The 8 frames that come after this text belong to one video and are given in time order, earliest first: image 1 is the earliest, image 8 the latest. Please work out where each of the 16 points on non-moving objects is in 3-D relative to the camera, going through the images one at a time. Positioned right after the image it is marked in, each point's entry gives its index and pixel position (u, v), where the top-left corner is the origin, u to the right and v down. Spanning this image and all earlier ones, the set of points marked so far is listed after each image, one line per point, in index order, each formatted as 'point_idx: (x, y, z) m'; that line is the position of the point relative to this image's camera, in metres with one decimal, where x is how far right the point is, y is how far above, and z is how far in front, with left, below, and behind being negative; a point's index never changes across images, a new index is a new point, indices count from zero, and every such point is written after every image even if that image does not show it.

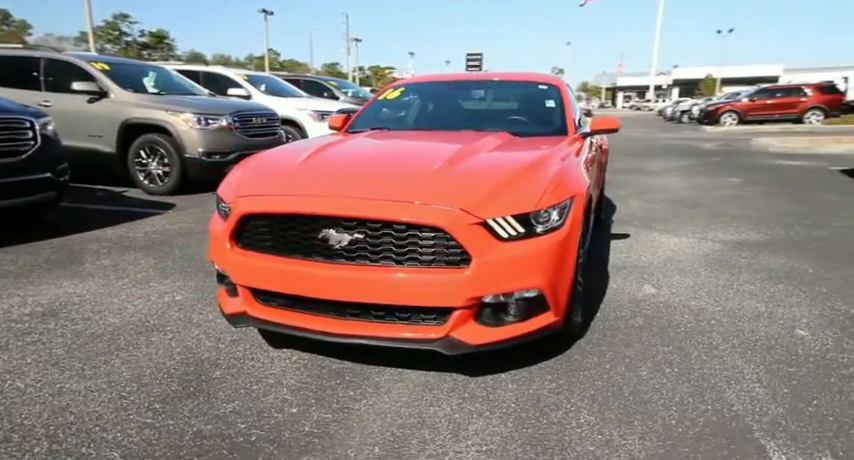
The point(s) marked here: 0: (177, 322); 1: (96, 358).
0: (-1.4, -0.5, +2.7) m
1: (-1.6, -0.6, +2.3) m
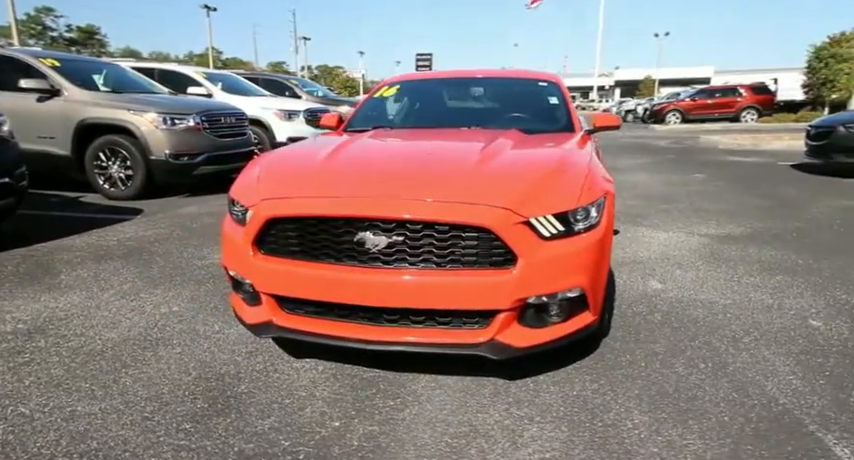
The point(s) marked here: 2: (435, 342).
0: (-1.3, -0.6, +2.6) m
1: (-1.4, -0.6, +2.1) m
2: (0.0, -0.5, +1.9) m
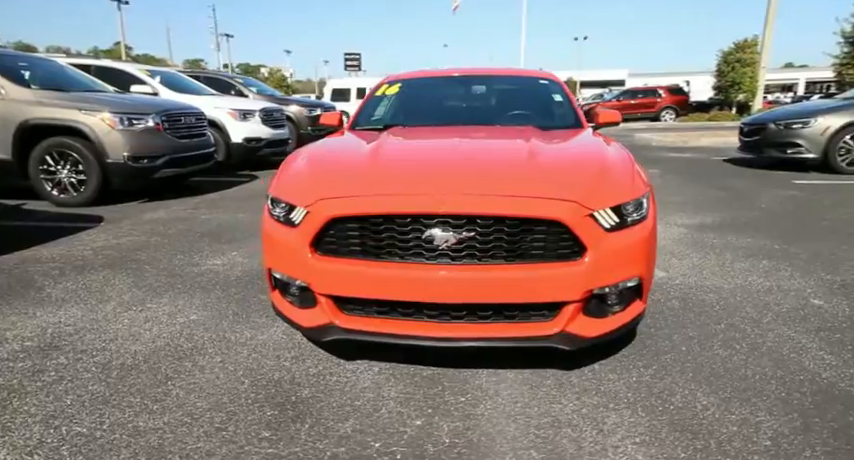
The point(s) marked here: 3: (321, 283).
0: (-1.1, -0.6, +2.4) m
1: (-1.1, -0.7, +1.9) m
2: (+0.3, -0.4, +1.9) m
3: (-0.4, -0.2, +2.0) m
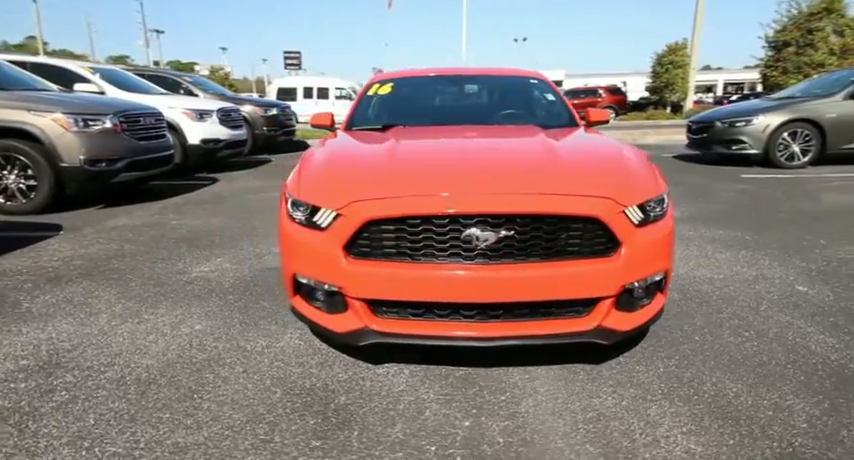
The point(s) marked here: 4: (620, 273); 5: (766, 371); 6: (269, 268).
0: (-1.0, -0.6, +2.3) m
1: (-1.0, -0.7, +1.8) m
2: (+0.5, -0.4, +1.9) m
3: (-0.3, -0.2, +1.9) m
4: (+0.8, -0.2, +1.9) m
5: (+1.5, -0.6, +2.0) m
6: (-1.4, -0.3, +4.1) m
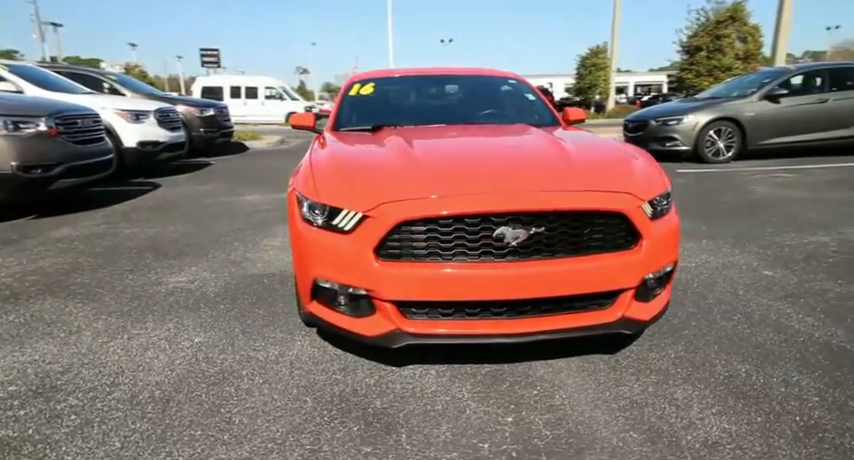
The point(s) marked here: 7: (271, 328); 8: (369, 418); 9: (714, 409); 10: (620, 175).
0: (-0.9, -0.6, +2.2) m
1: (-0.8, -0.7, +1.8) m
2: (+0.6, -0.4, +2.0) m
3: (-0.2, -0.2, +1.9) m
4: (+0.9, -0.1, +2.0) m
5: (+1.6, -0.6, +2.2) m
6: (-1.5, -0.4, +4.0) m
7: (-0.9, -0.6, +2.7) m
8: (-0.2, -0.7, +1.8) m
9: (+1.1, -0.7, +1.7) m
10: (+0.9, +0.2, +2.1) m
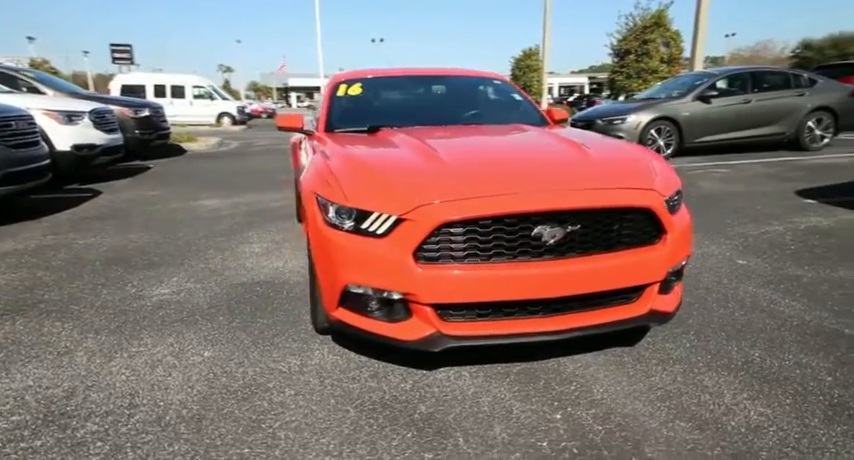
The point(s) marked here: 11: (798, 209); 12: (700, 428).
0: (-0.7, -0.7, +2.2) m
1: (-0.6, -0.7, +1.7) m
2: (+0.7, -0.4, +2.1) m
3: (0.0, -0.3, +1.9) m
4: (+1.1, -0.1, +2.1) m
5: (+1.7, -0.5, +2.4) m
6: (-1.5, -0.4, +3.8) m
7: (-0.8, -0.6, +2.6) m
8: (0.0, -0.7, +1.7) m
9: (+1.2, -0.6, +1.8) m
10: (+1.0, +0.3, +2.2) m
11: (+5.4, +0.3, +6.9) m
12: (+0.9, -0.7, +1.6) m
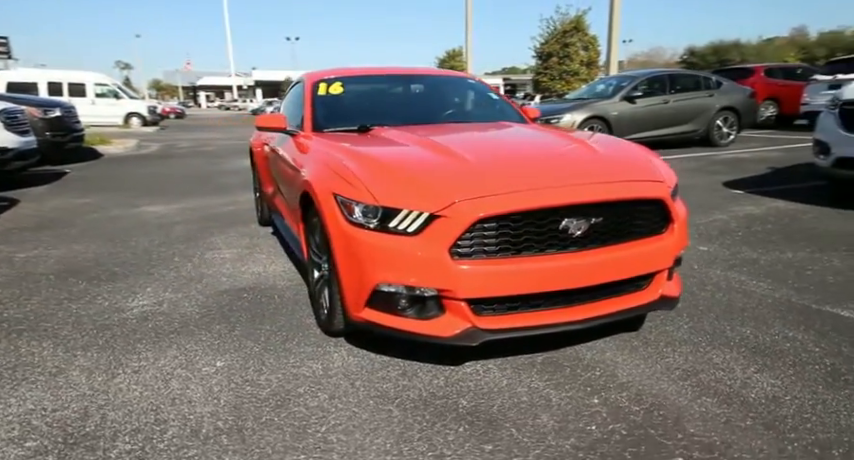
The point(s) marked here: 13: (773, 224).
0: (-0.6, -0.7, +2.1) m
1: (-0.4, -0.8, +1.6) m
2: (+0.9, -0.4, +2.2) m
3: (+0.1, -0.2, +1.9) m
4: (+1.2, -0.1, +2.3) m
5: (+1.8, -0.5, +2.6) m
6: (-1.6, -0.5, +3.7) m
7: (-0.7, -0.6, +2.6) m
8: (+0.2, -0.7, +1.8) m
9: (+1.4, -0.6, +2.0) m
10: (+1.1, +0.3, +2.3) m
11: (+4.9, +0.5, +7.5) m
12: (+1.1, -0.6, +1.8) m
13: (+4.4, +0.1, +5.9) m
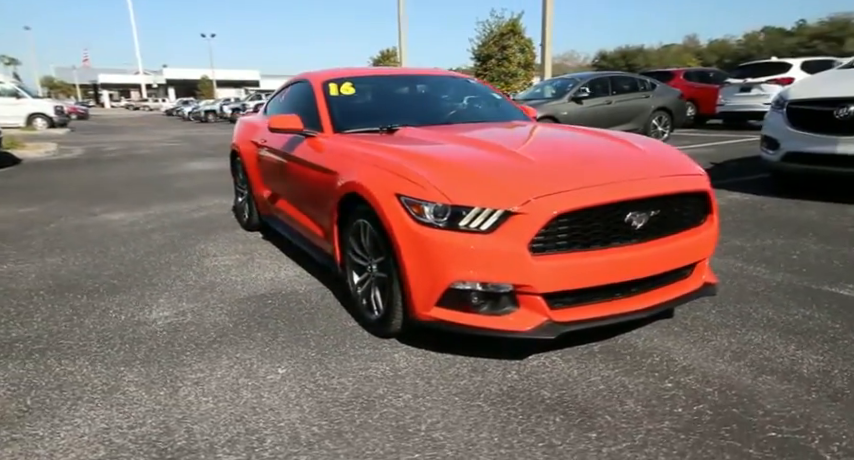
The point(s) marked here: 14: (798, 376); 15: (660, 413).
0: (-0.3, -0.7, +2.1) m
1: (0.0, -0.8, +1.7) m
2: (+1.2, -0.3, +2.3) m
3: (+0.5, -0.2, +2.0) m
4: (+1.5, 0.0, +2.4) m
5: (+2.1, -0.4, +2.9) m
6: (-1.4, -0.5, +3.6) m
7: (-0.4, -0.6, +2.6) m
8: (+0.5, -0.7, +1.9) m
9: (+1.7, -0.5, +2.2) m
10: (+1.3, +0.3, +2.5) m
11: (+4.7, +0.6, +8.0) m
12: (+1.5, -0.6, +1.9) m
13: (+4.3, +0.2, +6.4) m
14: (+1.5, -0.6, +2.0) m
15: (+0.9, -0.7, +1.8) m
